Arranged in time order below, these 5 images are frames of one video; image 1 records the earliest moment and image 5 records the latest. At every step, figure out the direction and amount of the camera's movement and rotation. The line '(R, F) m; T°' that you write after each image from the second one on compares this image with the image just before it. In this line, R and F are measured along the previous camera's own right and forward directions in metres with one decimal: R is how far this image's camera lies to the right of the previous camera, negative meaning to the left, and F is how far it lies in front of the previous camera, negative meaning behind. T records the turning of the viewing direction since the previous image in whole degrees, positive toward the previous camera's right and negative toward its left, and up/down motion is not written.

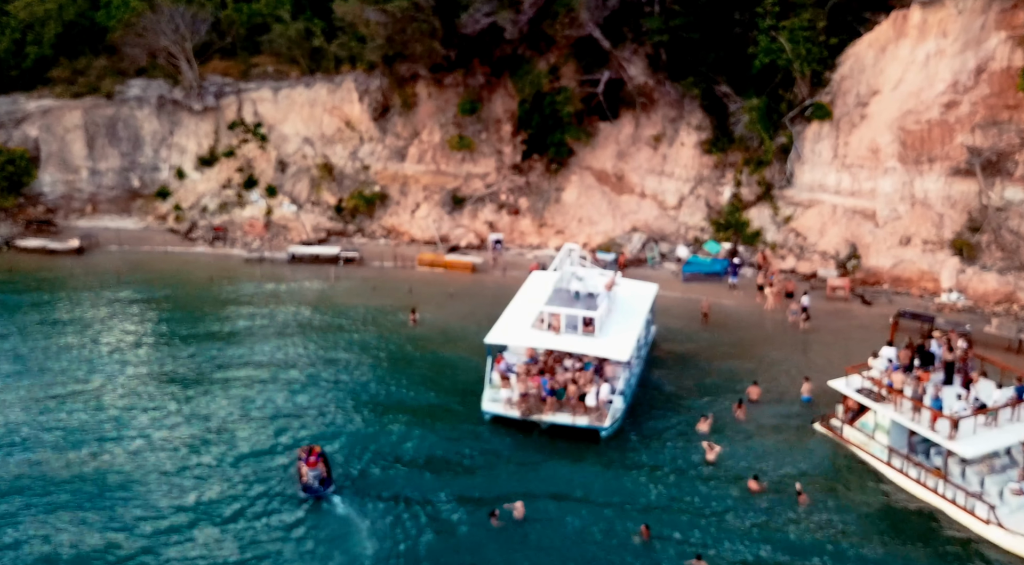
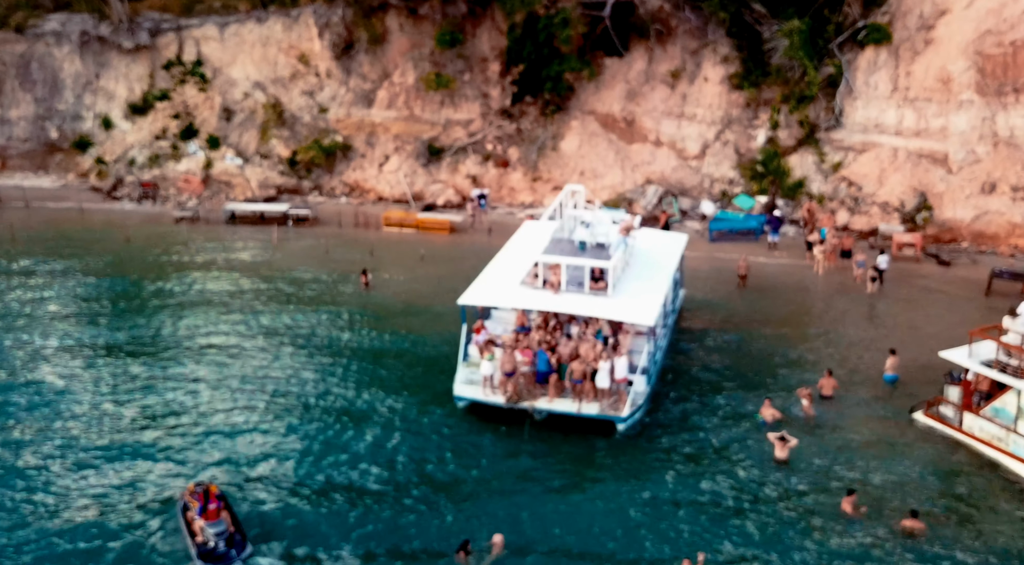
(+0.3, +9.6) m; 0°
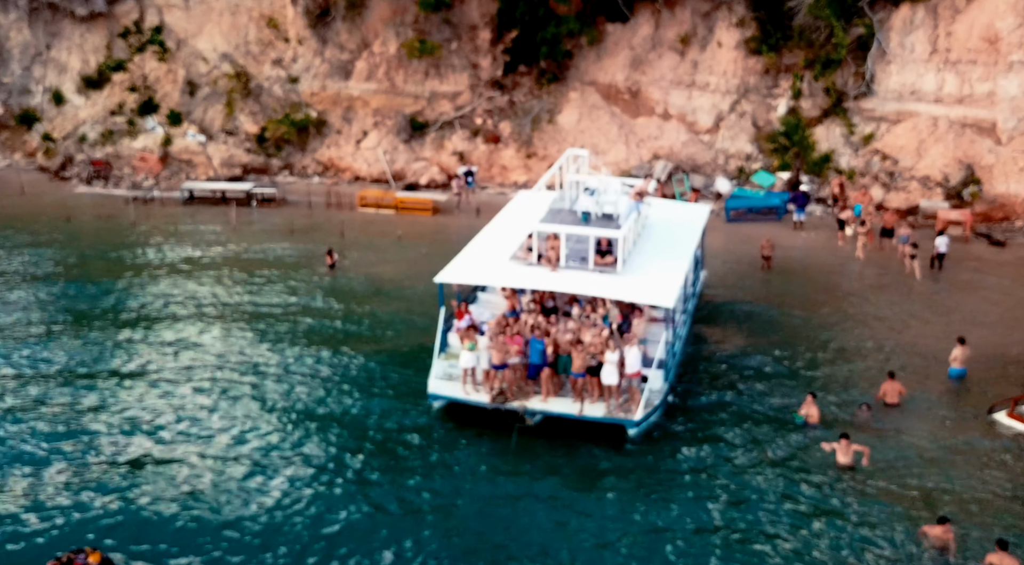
(+0.2, +4.8) m; 0°
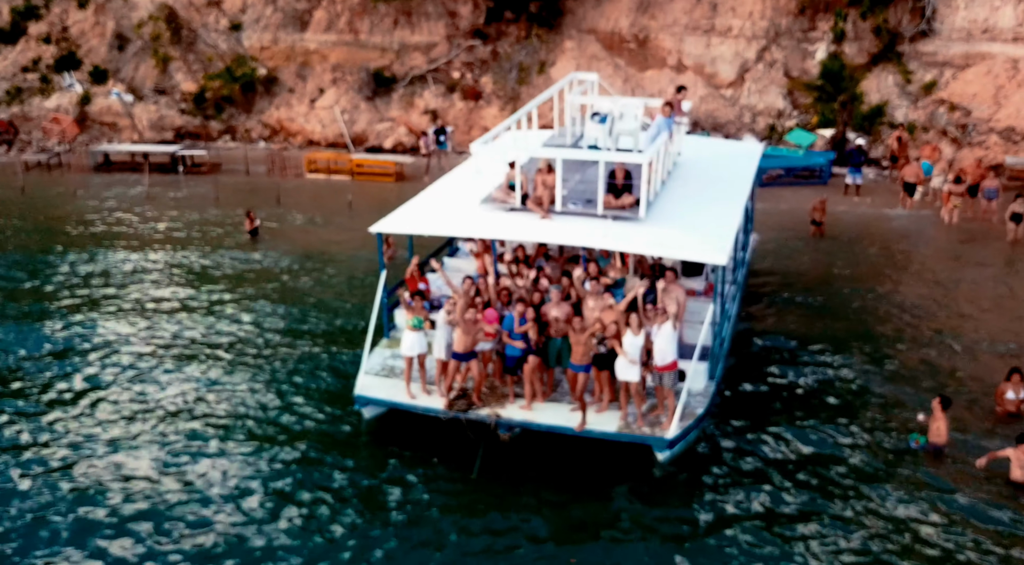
(+0.4, +7.0) m; 0°
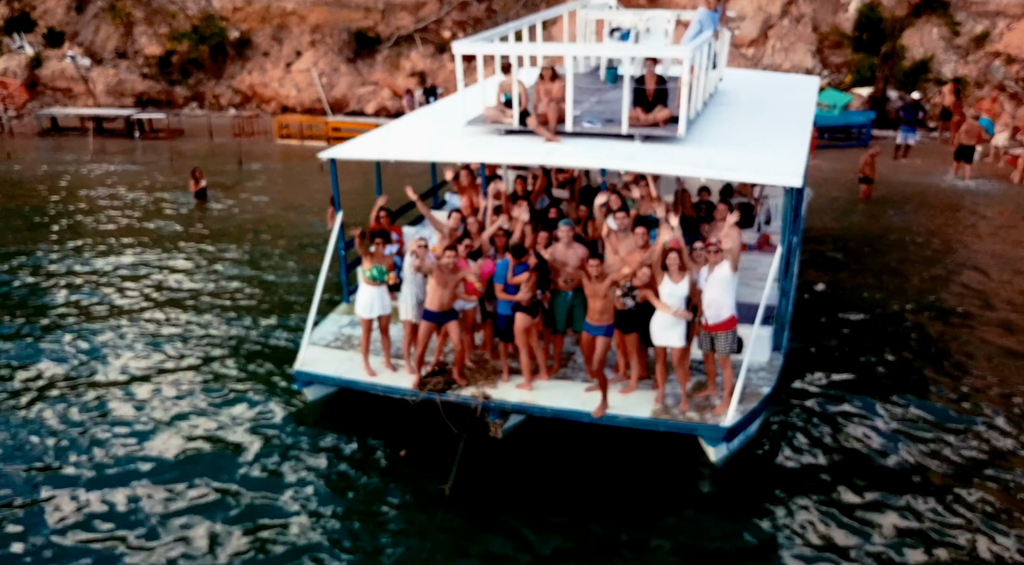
(0.0, +3.6) m; 0°
